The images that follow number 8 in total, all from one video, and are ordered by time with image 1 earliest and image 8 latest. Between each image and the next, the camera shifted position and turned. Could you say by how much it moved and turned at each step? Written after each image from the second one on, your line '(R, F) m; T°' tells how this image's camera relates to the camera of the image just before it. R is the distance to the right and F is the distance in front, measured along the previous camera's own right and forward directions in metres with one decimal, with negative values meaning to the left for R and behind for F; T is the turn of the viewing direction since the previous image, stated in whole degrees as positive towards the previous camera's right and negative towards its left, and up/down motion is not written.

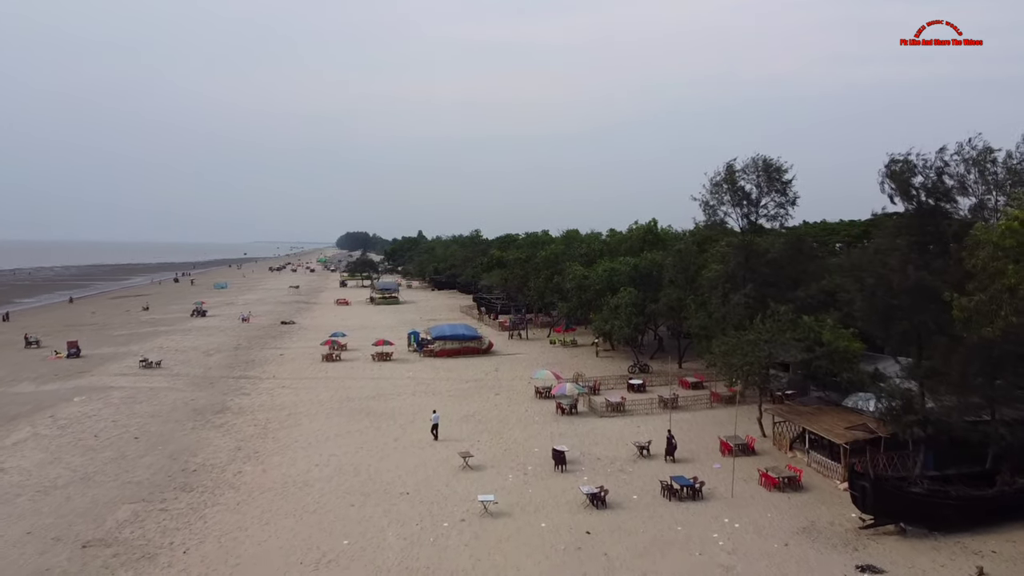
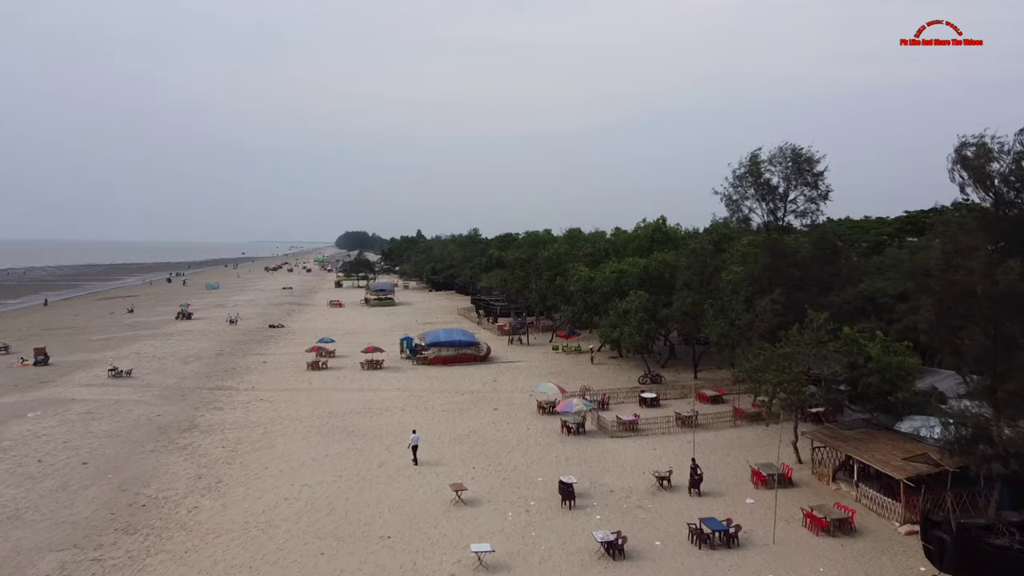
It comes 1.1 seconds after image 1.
(0.0, +3.0) m; 0°
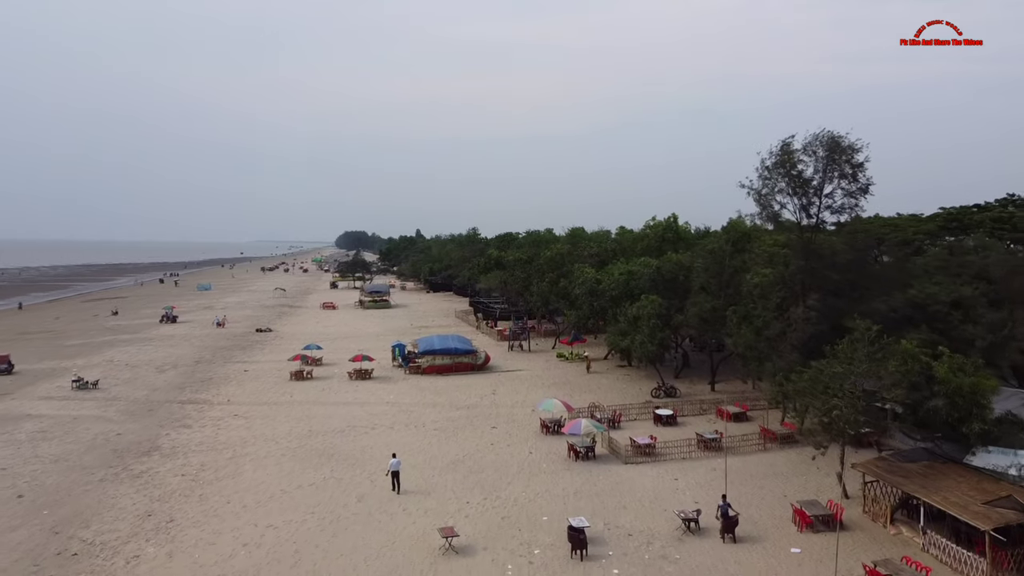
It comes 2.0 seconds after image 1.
(0.0, +3.0) m; 0°
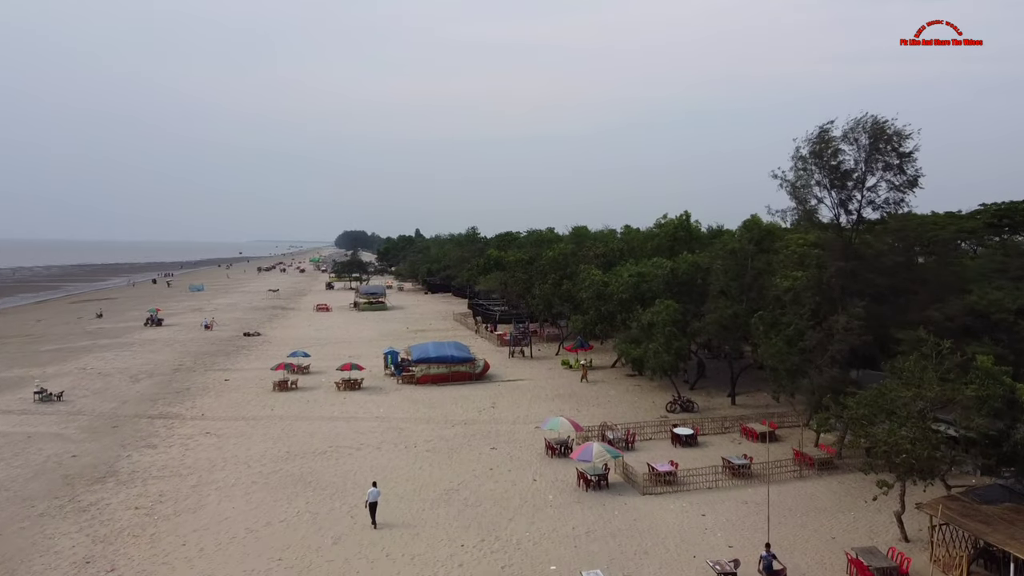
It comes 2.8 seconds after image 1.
(0.0, +2.7) m; 0°
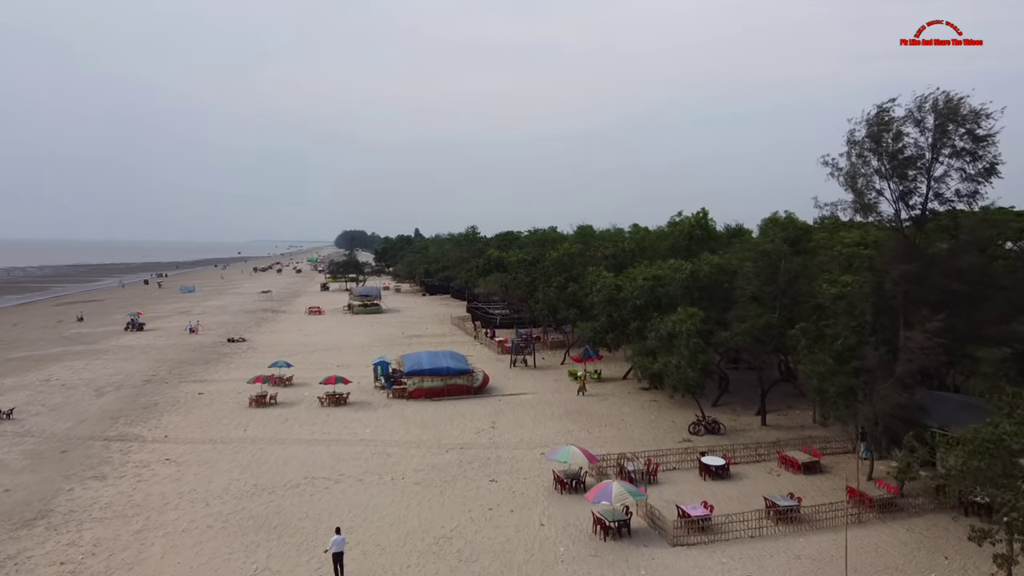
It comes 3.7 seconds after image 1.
(-0.1, +3.2) m; 0°
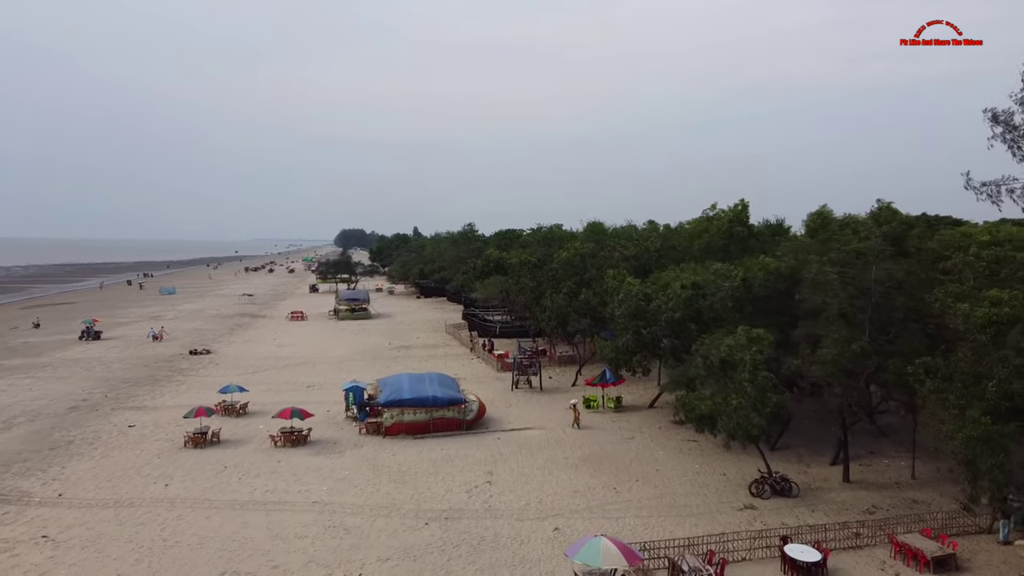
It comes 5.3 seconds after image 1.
(0.0, +6.1) m; 0°
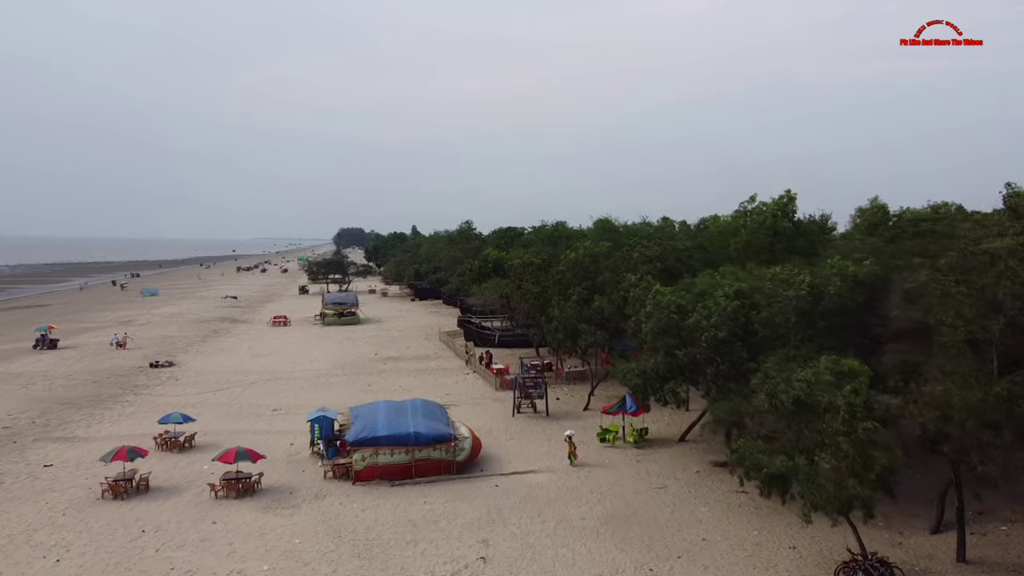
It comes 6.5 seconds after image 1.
(0.0, +4.8) m; 0°
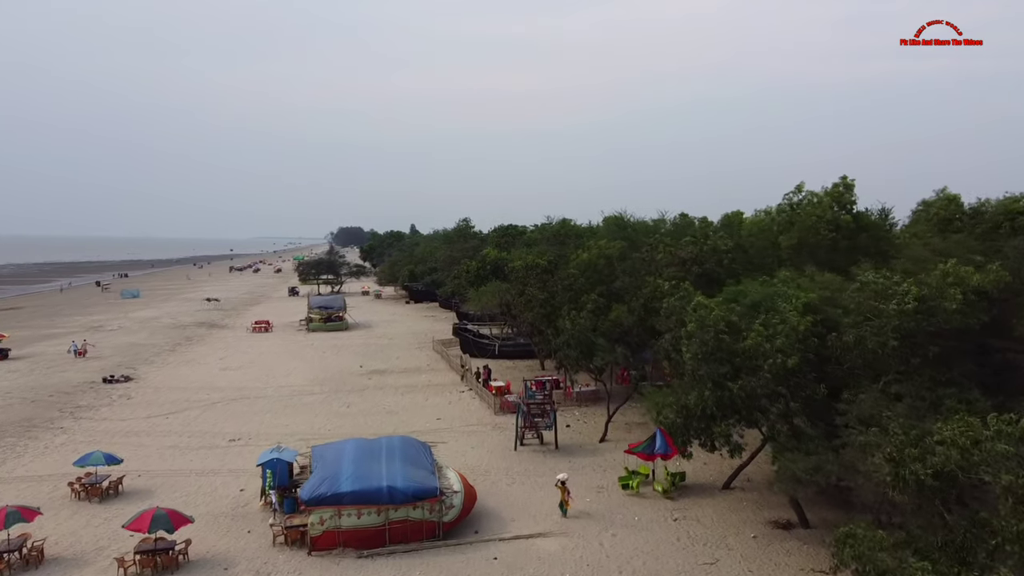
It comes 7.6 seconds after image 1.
(0.0, +4.5) m; 0°
